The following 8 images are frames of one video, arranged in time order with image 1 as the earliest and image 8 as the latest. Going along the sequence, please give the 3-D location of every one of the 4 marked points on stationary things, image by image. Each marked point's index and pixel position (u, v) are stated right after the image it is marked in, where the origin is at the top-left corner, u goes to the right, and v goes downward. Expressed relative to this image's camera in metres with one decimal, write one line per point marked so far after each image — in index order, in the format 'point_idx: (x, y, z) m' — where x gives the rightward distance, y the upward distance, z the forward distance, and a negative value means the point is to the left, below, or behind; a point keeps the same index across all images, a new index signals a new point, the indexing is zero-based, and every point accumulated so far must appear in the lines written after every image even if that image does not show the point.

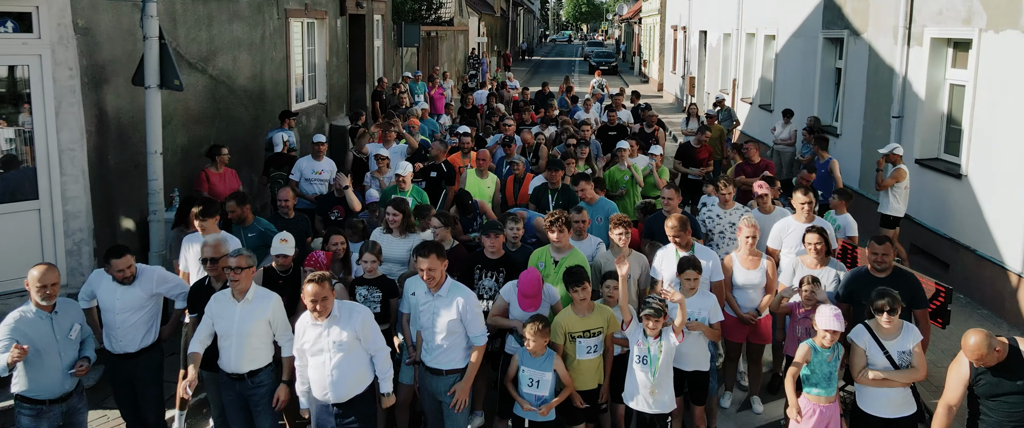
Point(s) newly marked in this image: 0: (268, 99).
0: (-3.3, +1.6, +13.8) m
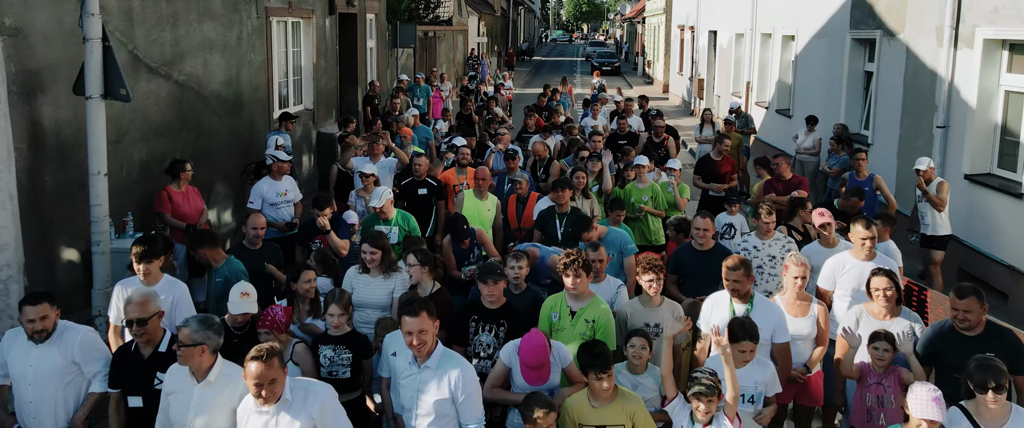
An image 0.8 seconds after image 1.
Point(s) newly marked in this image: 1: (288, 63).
0: (-3.3, +1.4, +12.6) m
1: (-3.3, +2.2, +15.0) m
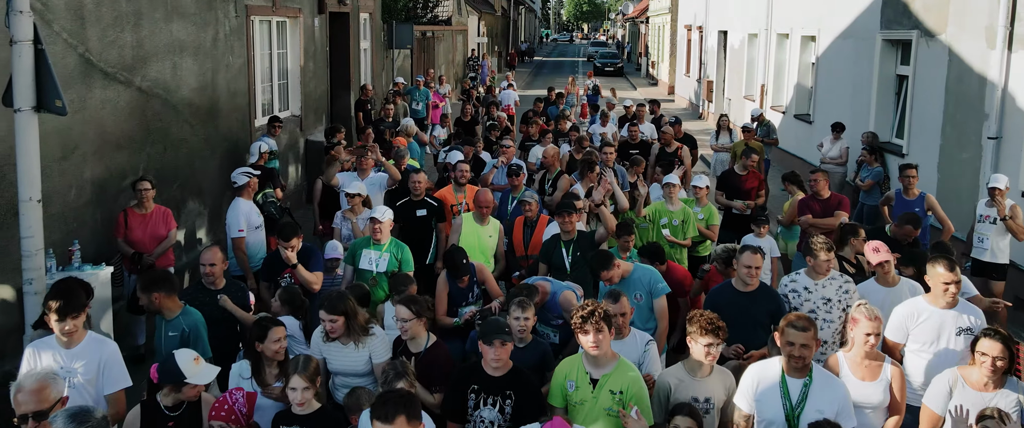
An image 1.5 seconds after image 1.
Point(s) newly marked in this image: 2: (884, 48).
0: (-3.3, +1.1, +11.5) m
1: (-3.3, +2.0, +13.9) m
2: (+5.1, +2.3, +13.7) m
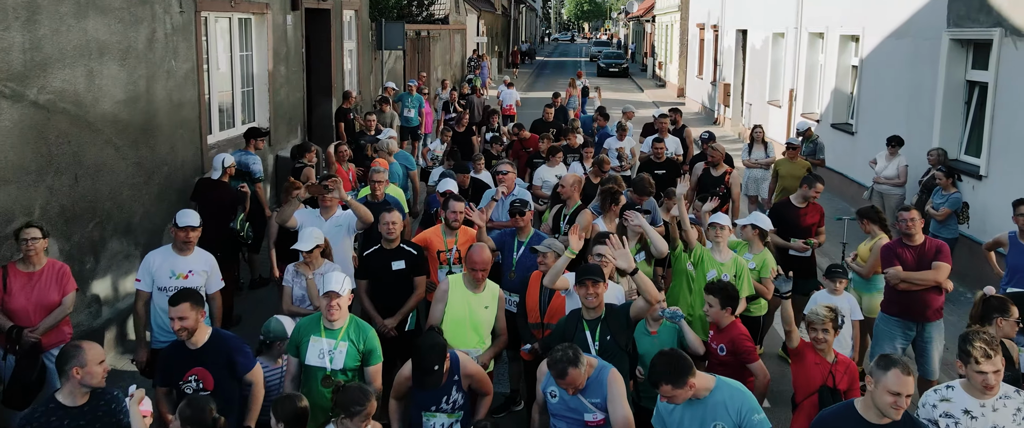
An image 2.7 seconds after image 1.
0: (-3.2, +0.8, +9.4) m
1: (-3.3, +1.7, +11.8) m
2: (+5.1, +1.9, +11.7) m
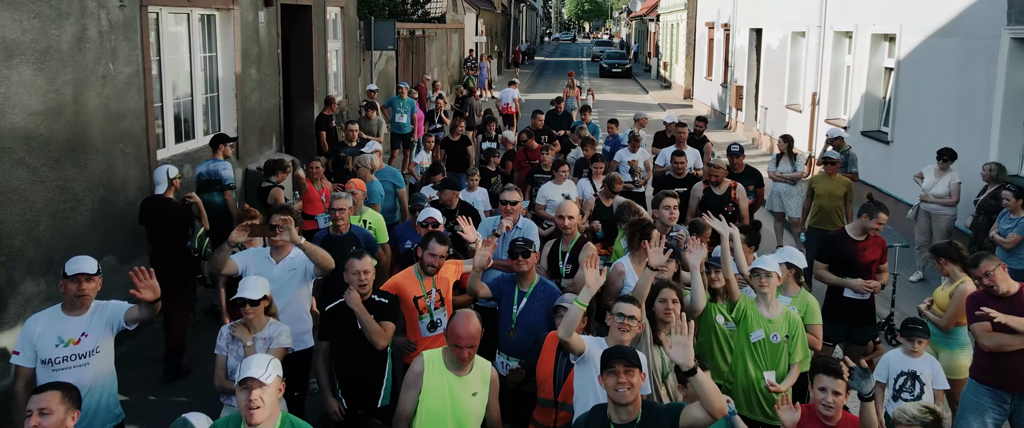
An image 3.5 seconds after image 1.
0: (-3.2, +0.5, +8.0) m
1: (-3.3, +1.4, +10.4) m
2: (+5.1, +1.7, +10.2) m
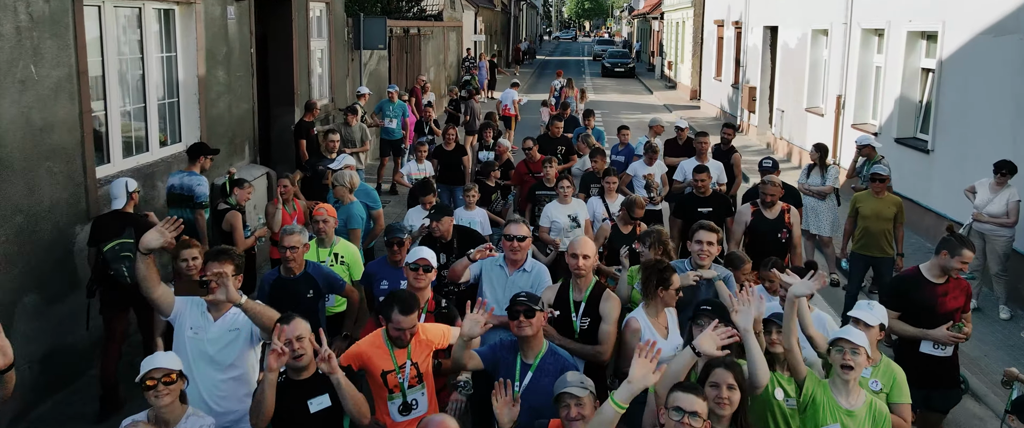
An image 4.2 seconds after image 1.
0: (-3.2, +0.3, +6.6) m
1: (-3.3, +1.2, +9.1) m
2: (+5.1, +1.5, +8.9) m
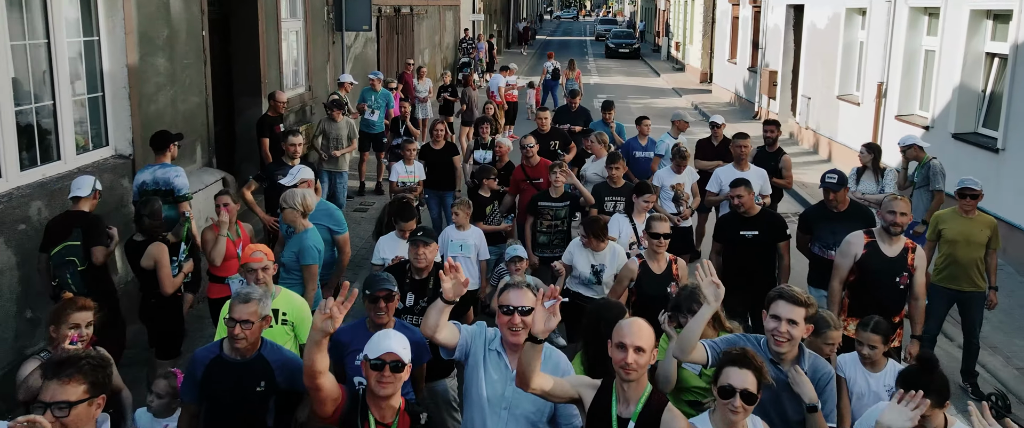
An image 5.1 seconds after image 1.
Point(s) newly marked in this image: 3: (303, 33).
0: (-3.2, +0.1, +4.9) m
1: (-3.3, +1.0, +7.3) m
2: (+5.1, +1.3, +7.1) m
3: (-2.8, +2.5, +13.6) m
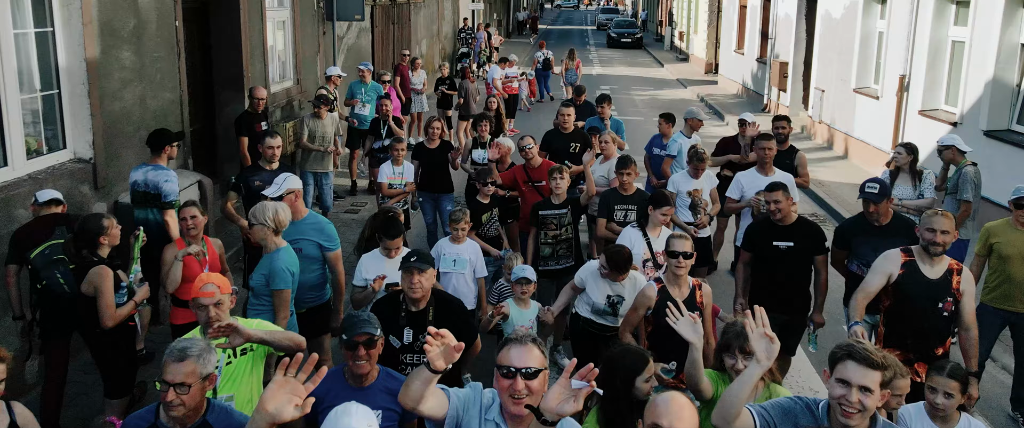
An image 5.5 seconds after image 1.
0: (-3.2, 0.0, +4.1) m
1: (-3.3, +1.0, +6.5) m
2: (+5.1, +1.2, +6.3) m
3: (-2.8, +2.4, +12.8) m
